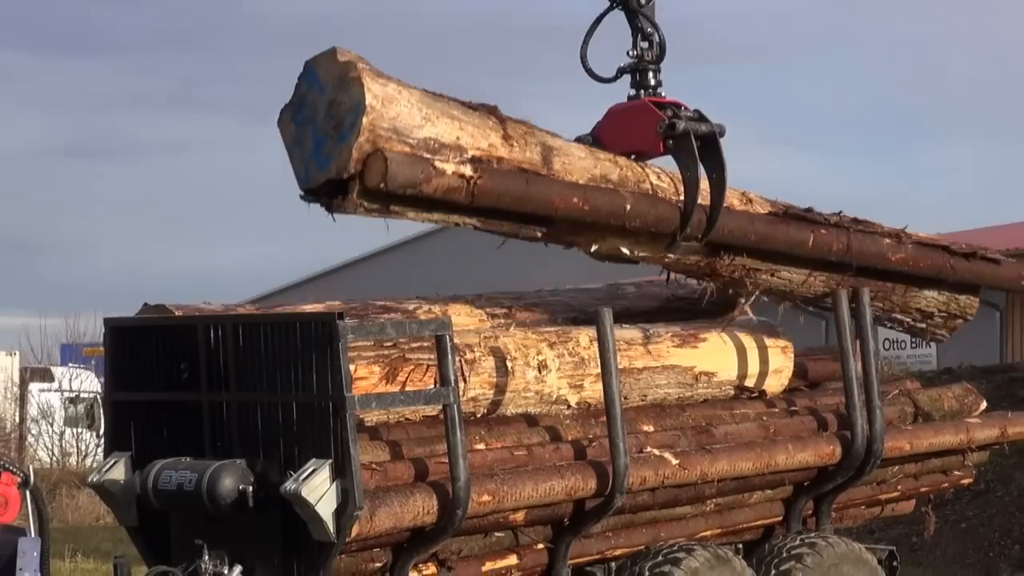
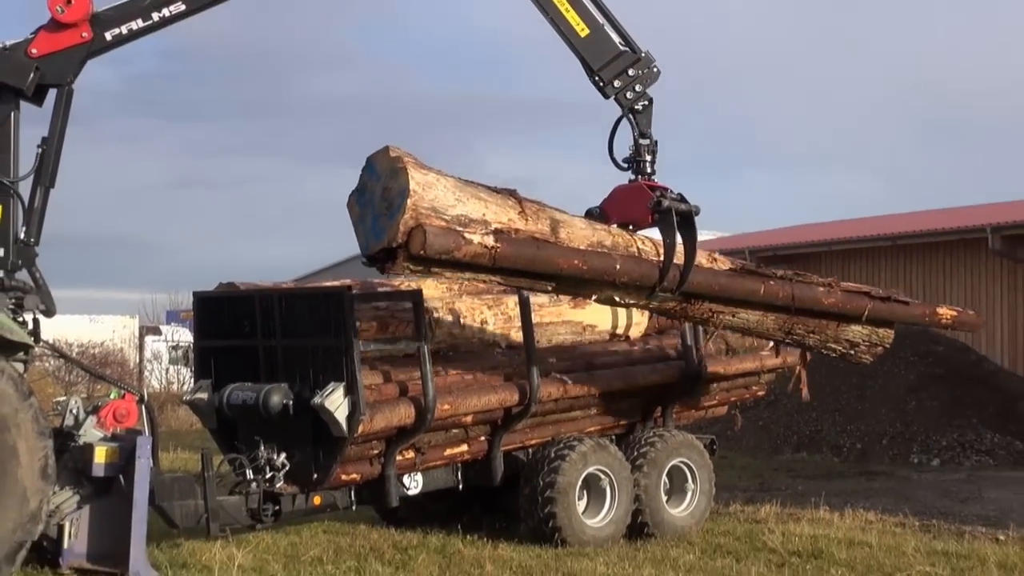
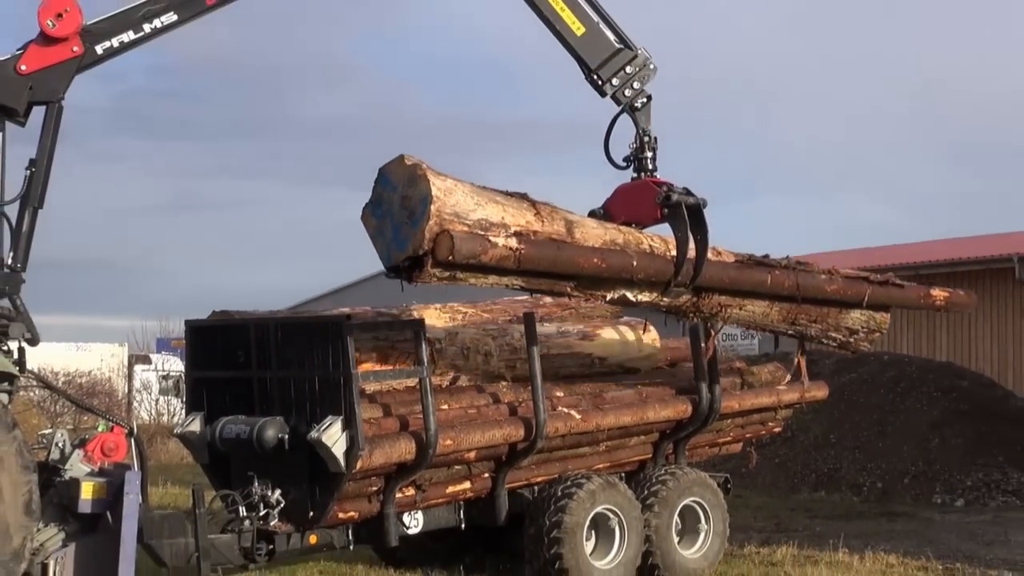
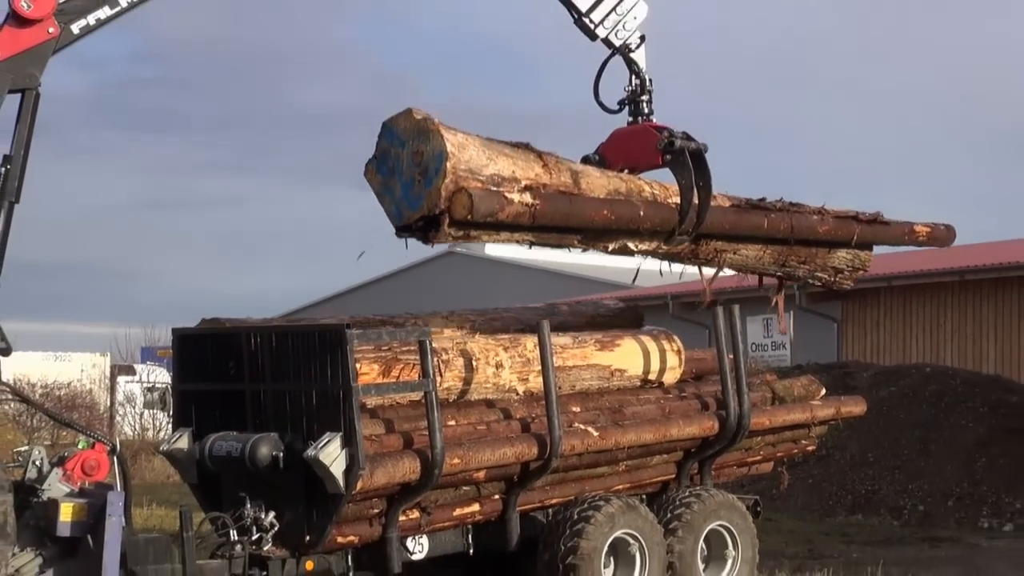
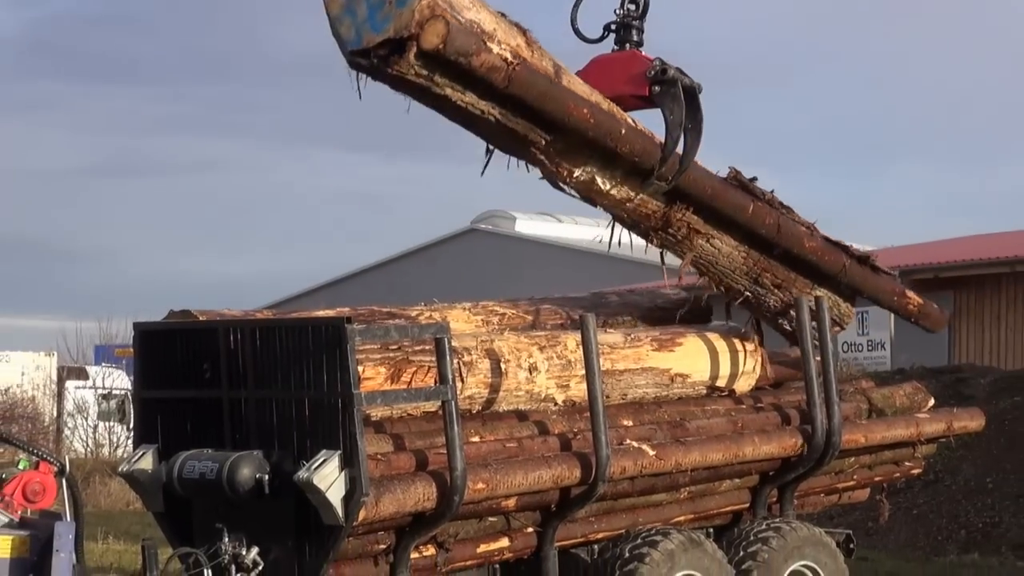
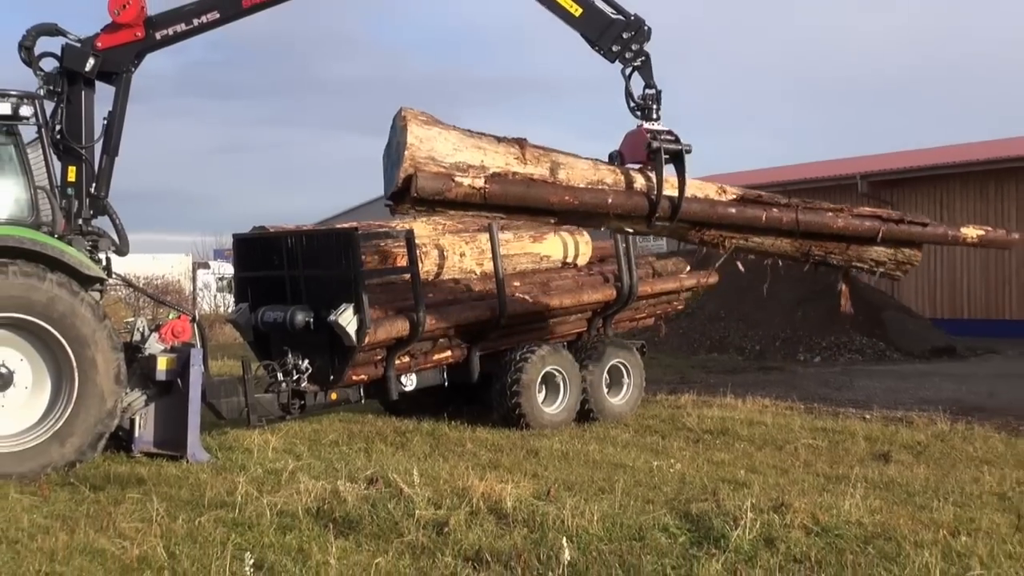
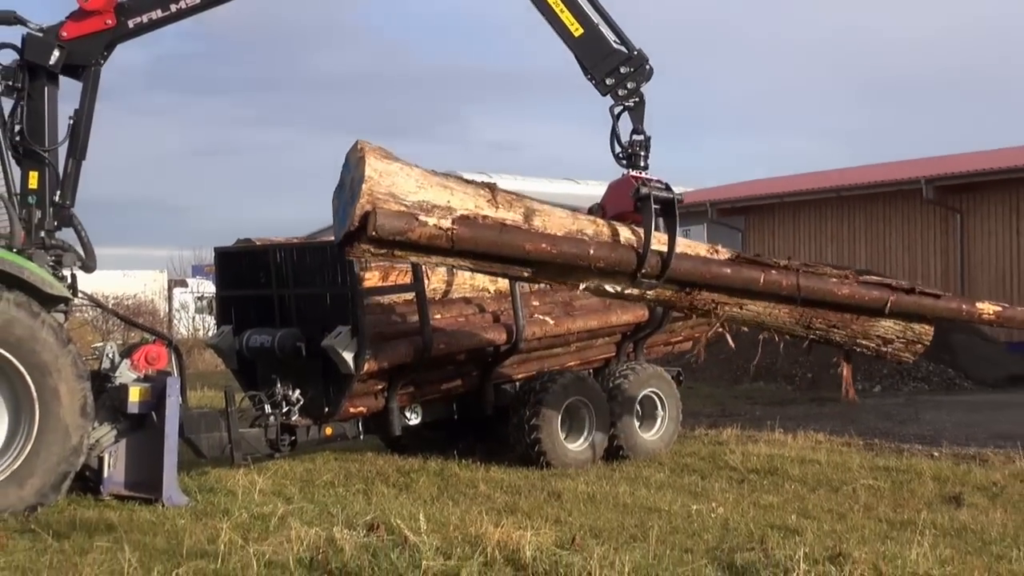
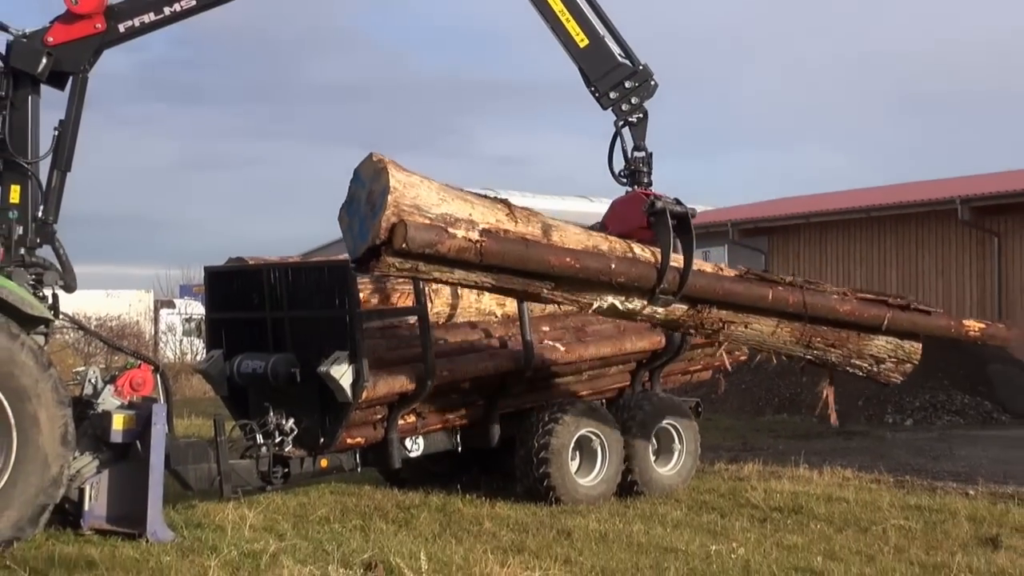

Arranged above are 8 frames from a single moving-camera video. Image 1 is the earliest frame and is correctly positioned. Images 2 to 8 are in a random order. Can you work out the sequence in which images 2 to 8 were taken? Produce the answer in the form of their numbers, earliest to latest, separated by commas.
5, 4, 3, 2, 8, 7, 6
